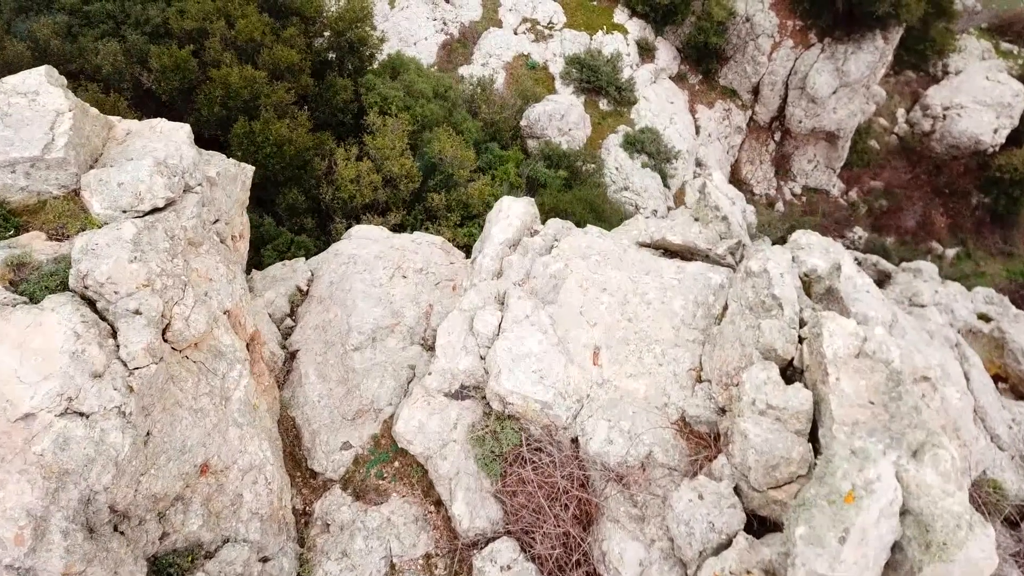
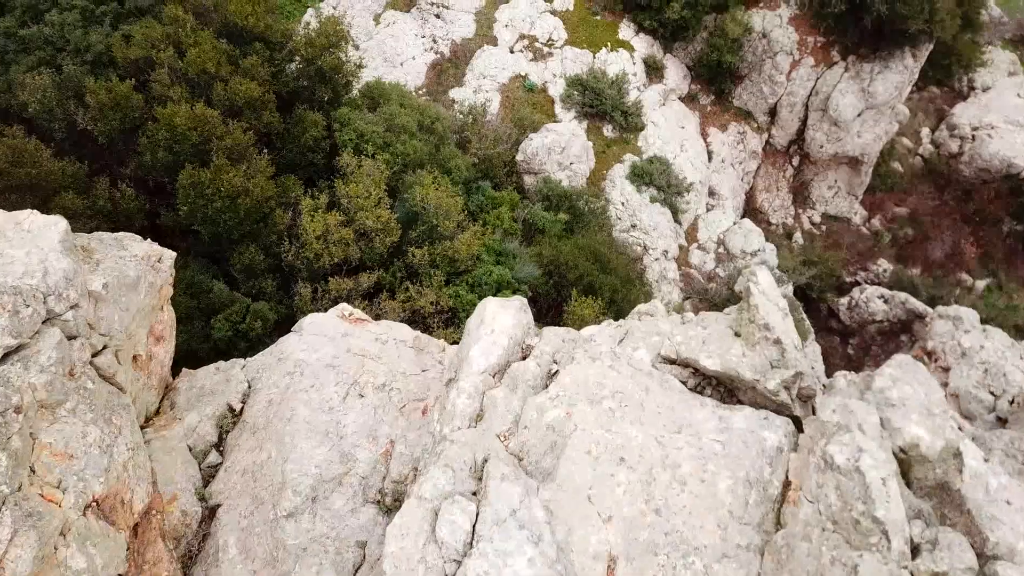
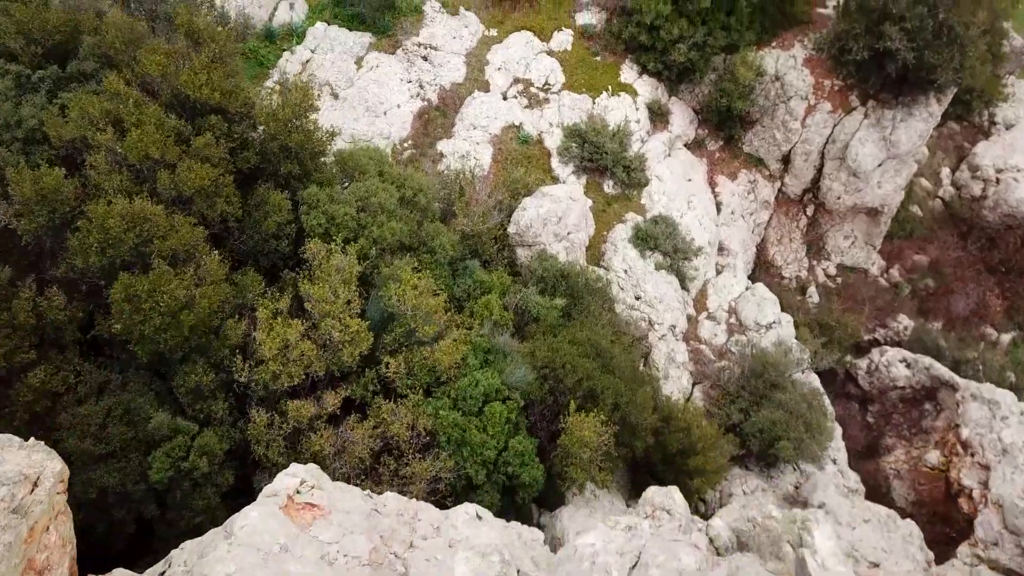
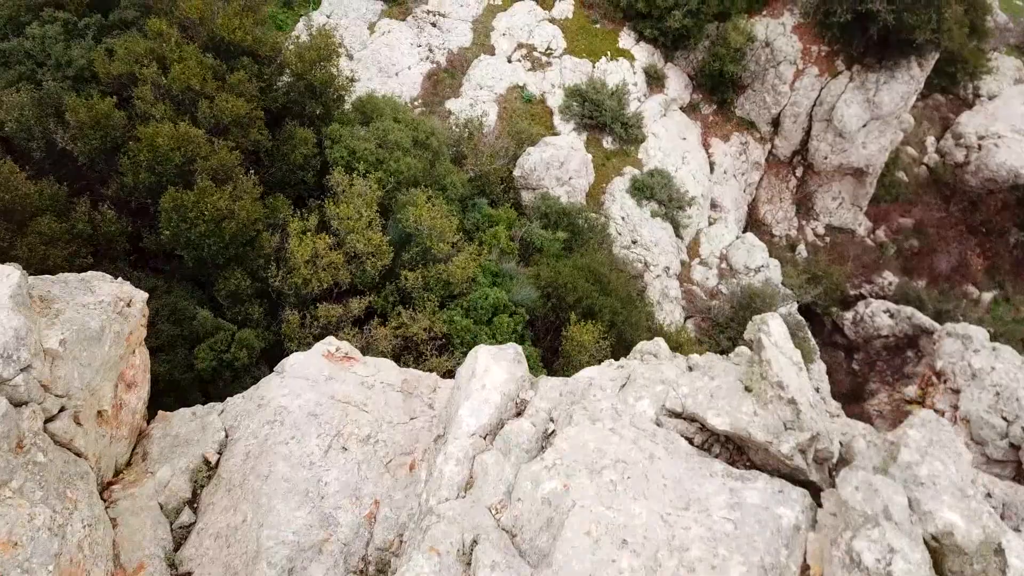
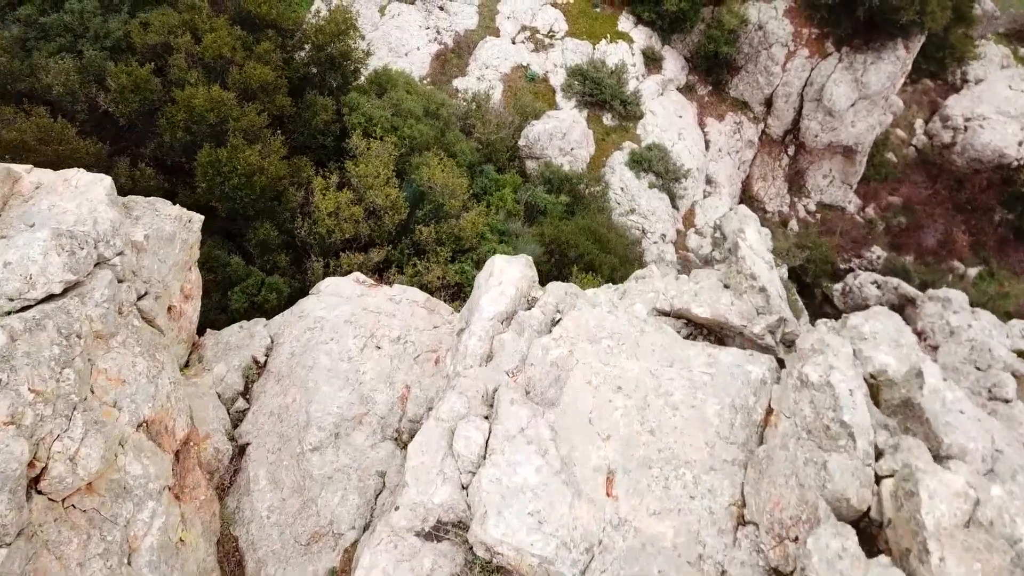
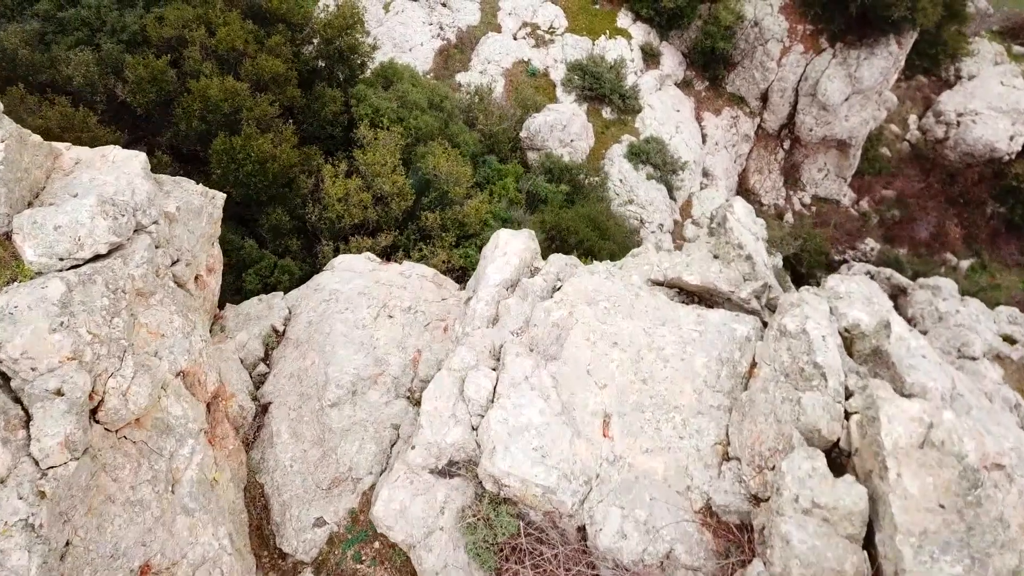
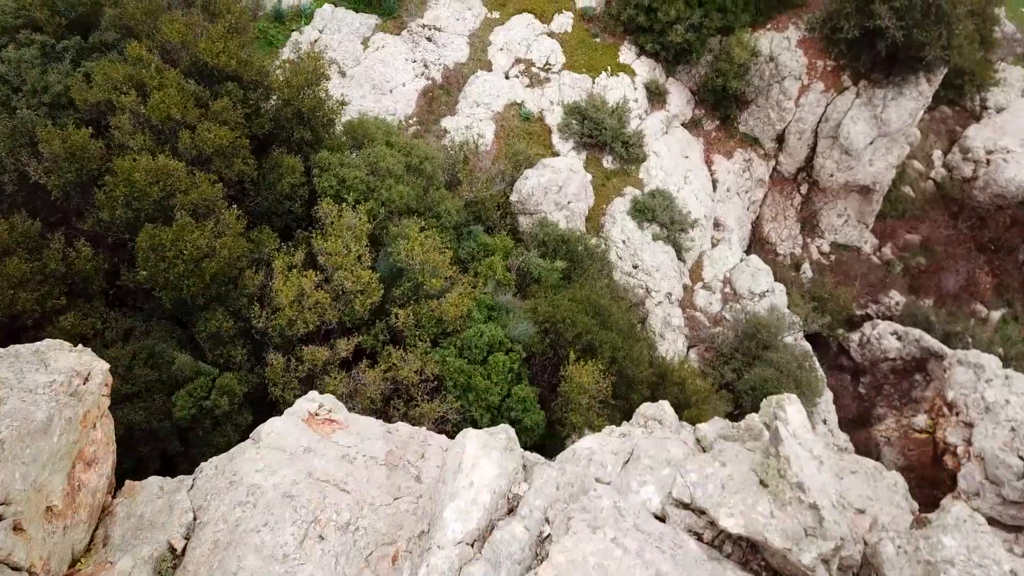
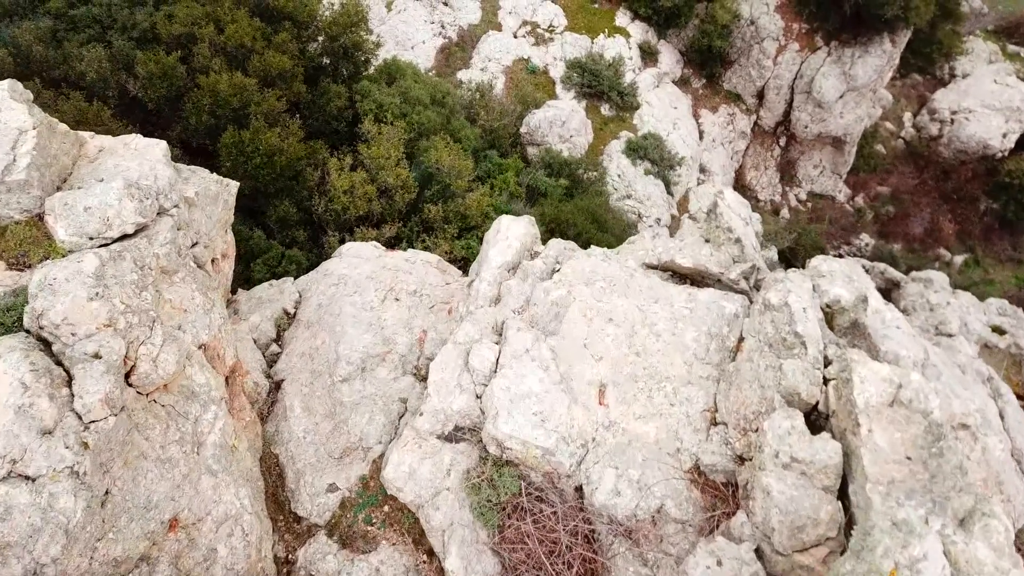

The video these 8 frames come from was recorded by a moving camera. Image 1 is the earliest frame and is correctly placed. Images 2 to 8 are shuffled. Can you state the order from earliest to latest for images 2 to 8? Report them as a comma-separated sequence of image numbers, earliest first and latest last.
8, 6, 5, 2, 4, 7, 3
